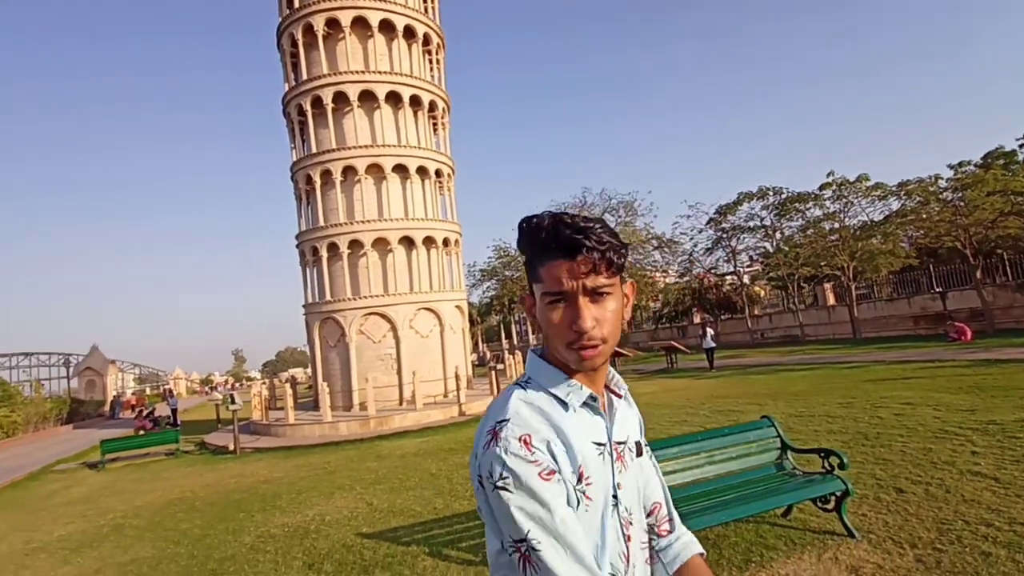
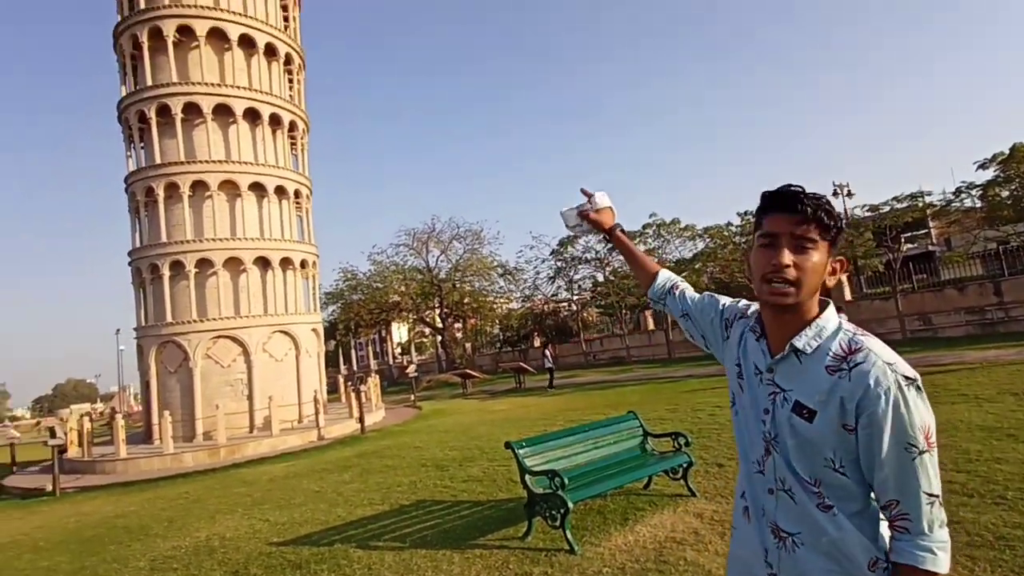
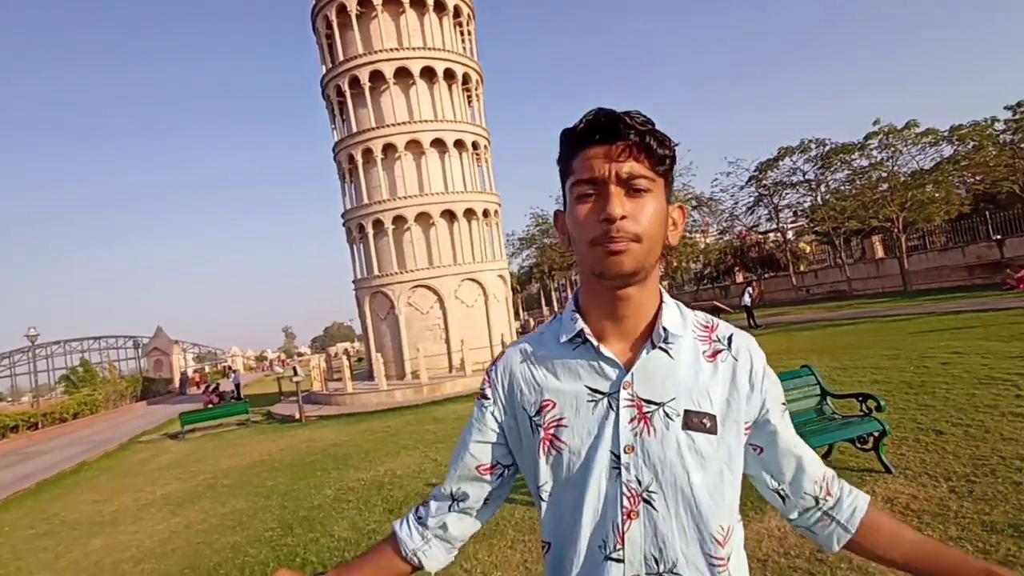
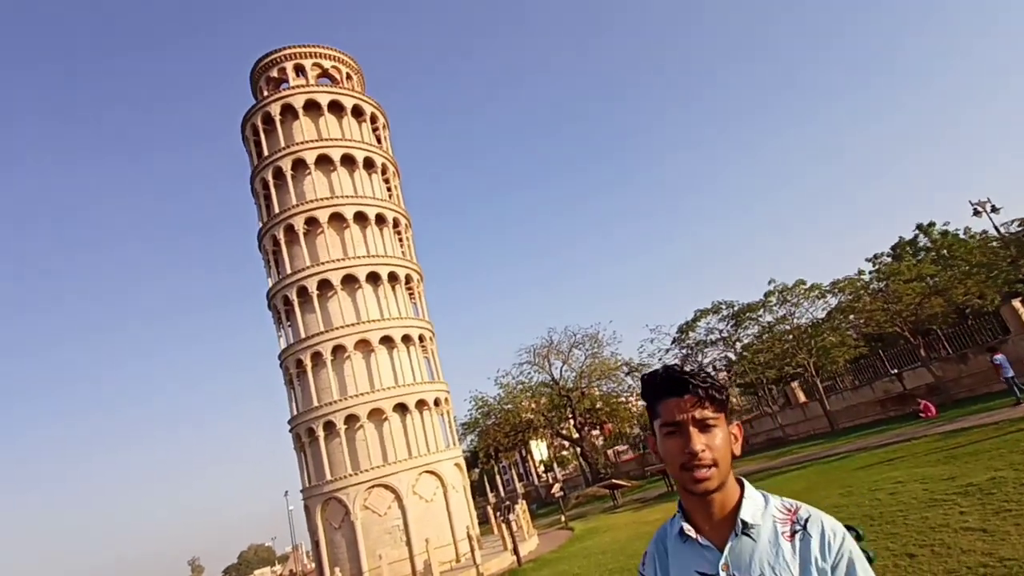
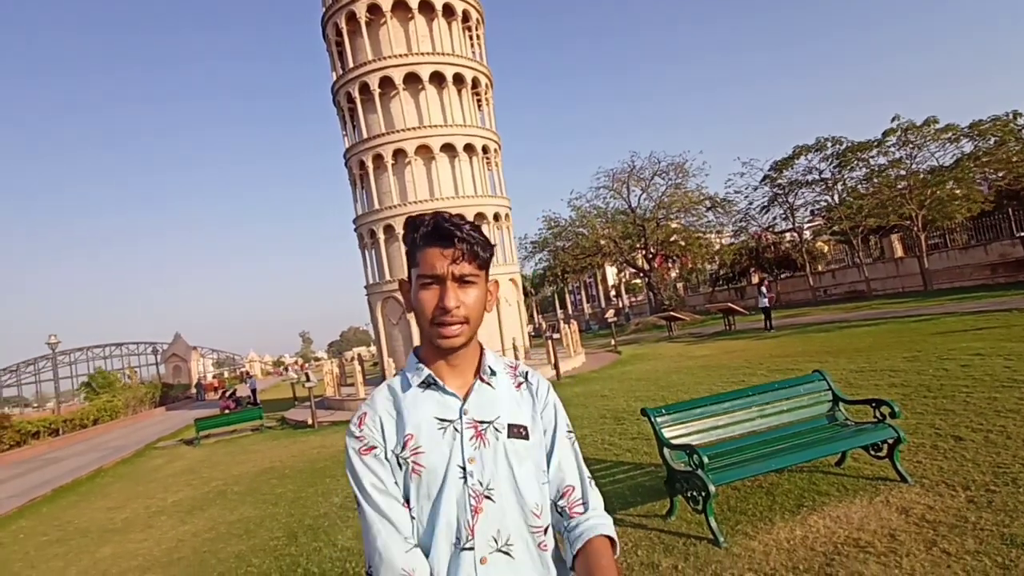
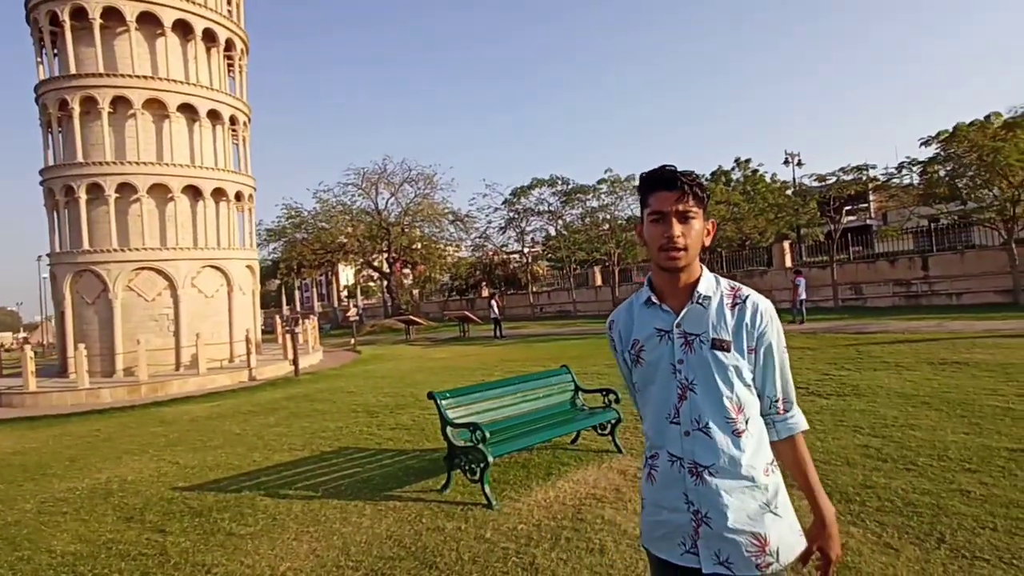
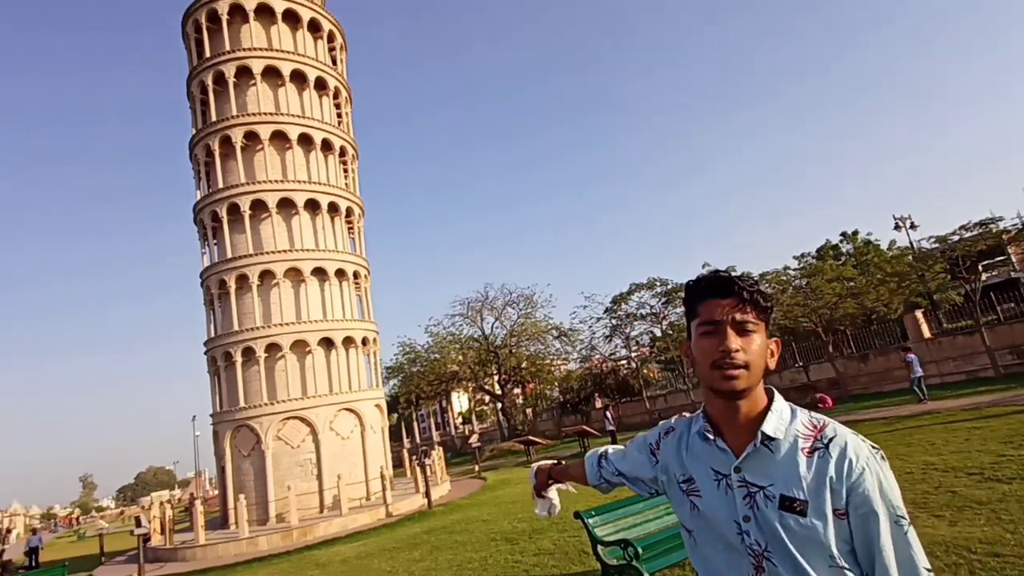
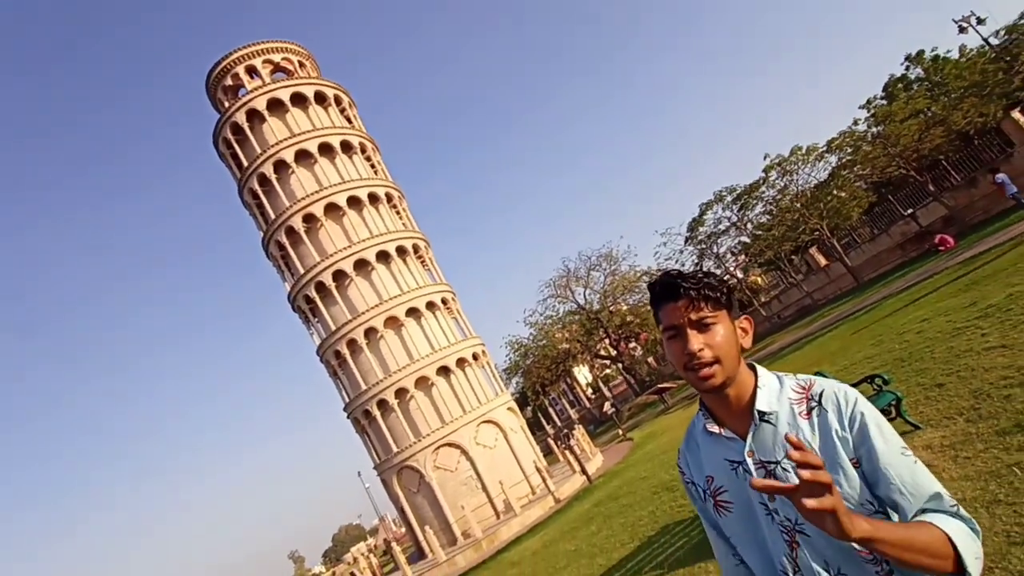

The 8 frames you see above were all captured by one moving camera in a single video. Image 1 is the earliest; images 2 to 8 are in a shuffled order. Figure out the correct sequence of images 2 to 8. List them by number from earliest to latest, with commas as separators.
5, 3, 6, 2, 7, 4, 8
